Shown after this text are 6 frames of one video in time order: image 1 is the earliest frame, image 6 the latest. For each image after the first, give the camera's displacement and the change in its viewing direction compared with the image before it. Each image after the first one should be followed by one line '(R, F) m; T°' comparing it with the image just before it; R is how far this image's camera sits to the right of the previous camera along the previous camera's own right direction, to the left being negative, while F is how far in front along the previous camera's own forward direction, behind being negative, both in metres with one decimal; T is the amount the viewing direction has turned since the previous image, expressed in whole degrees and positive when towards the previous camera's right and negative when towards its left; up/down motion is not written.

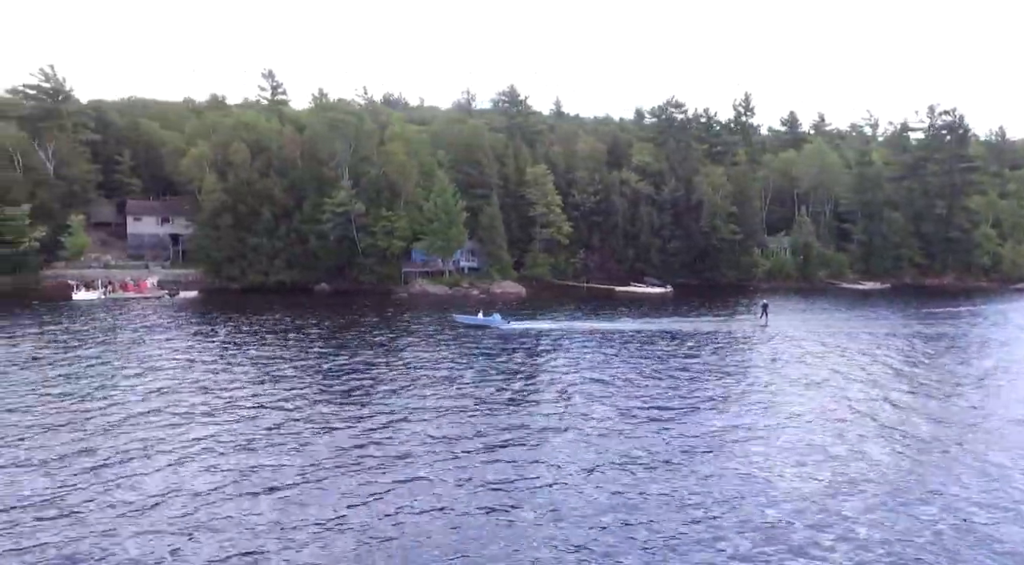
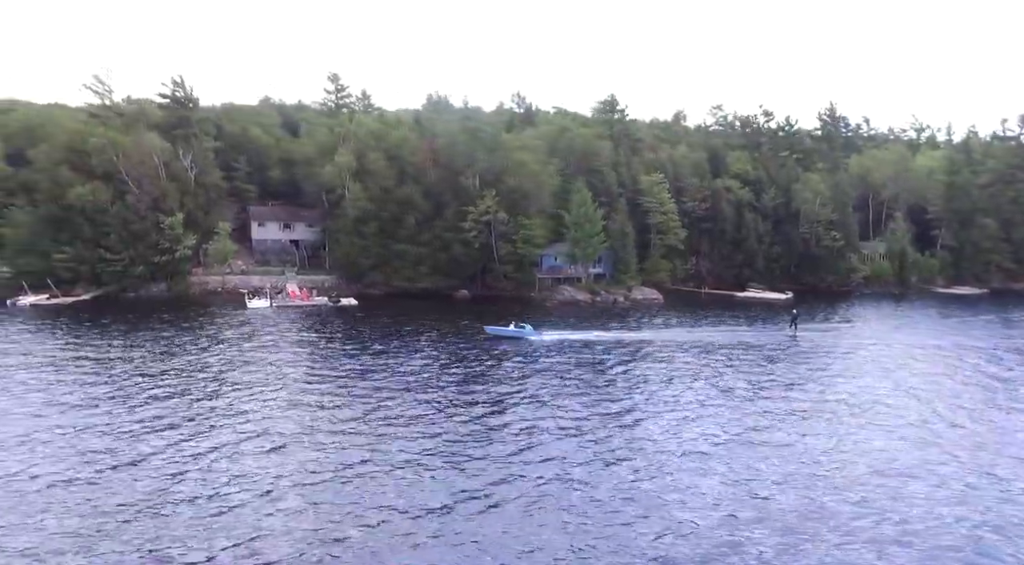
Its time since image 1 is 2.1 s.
(-11.8, -1.8) m; +1°
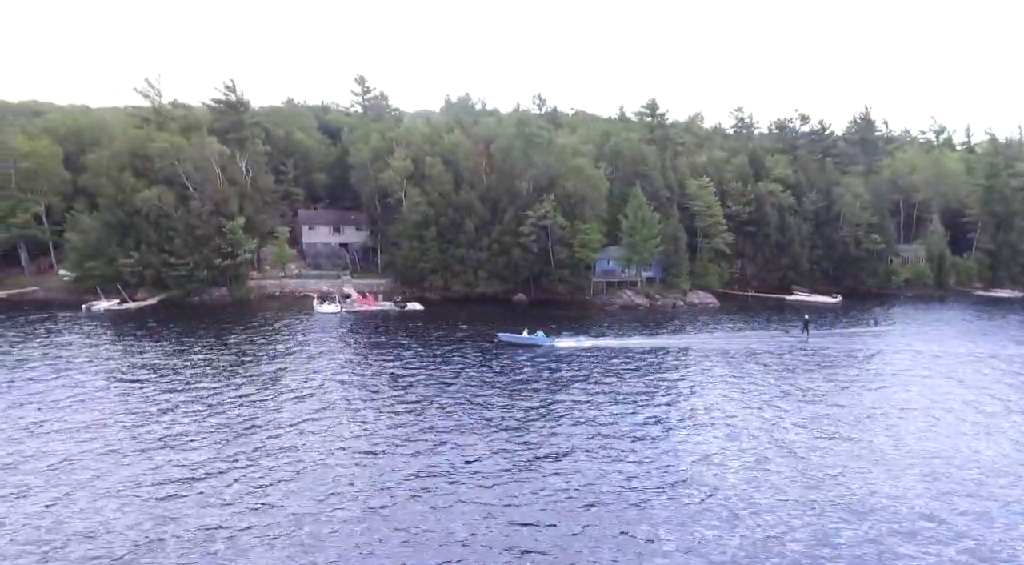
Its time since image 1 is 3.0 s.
(-5.0, -0.5) m; 0°
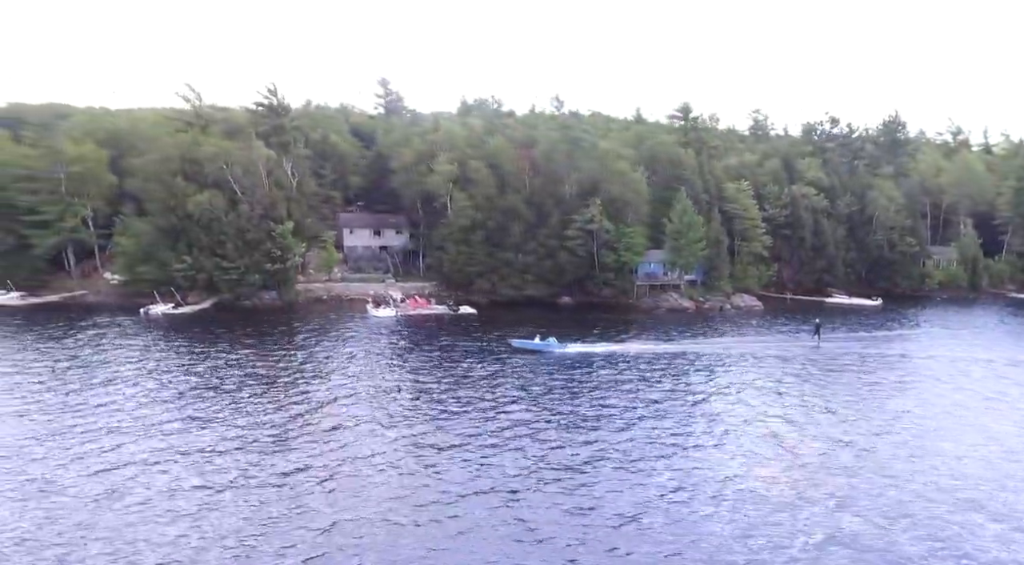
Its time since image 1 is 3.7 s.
(-3.9, -0.3) m; 0°
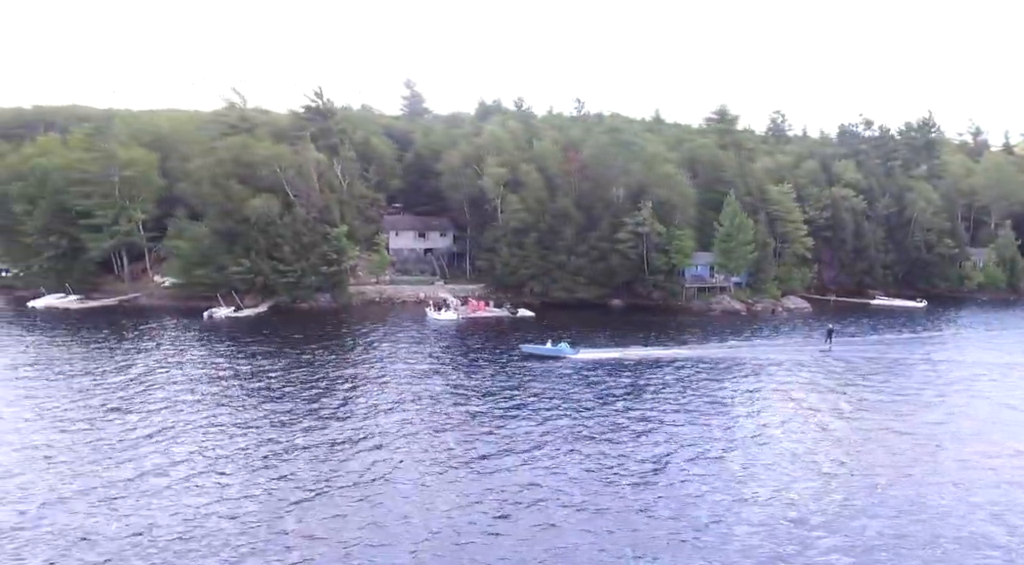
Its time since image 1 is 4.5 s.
(-4.3, -0.3) m; 0°
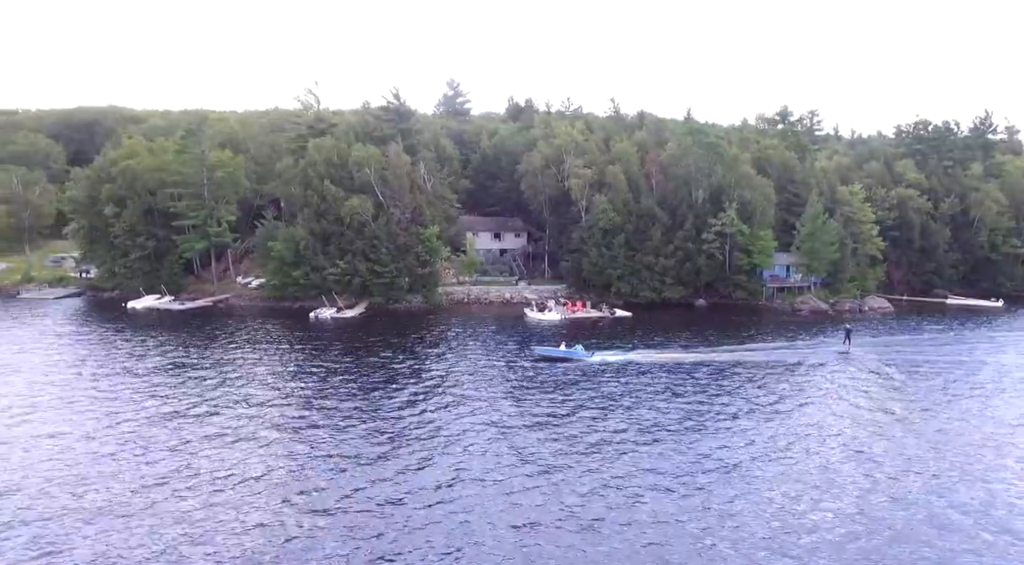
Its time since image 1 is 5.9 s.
(-7.3, -0.5) m; 0°
